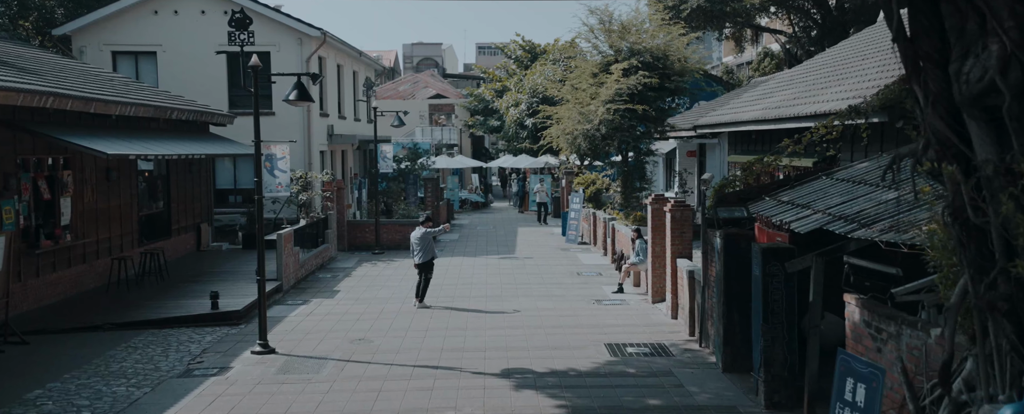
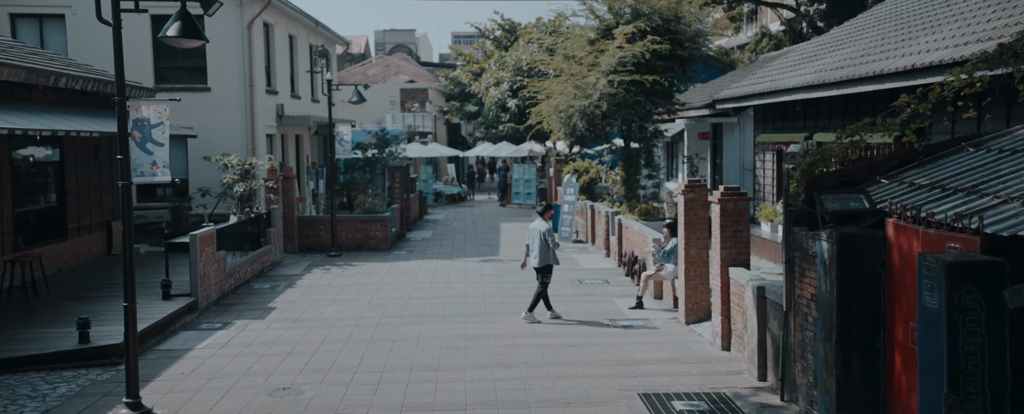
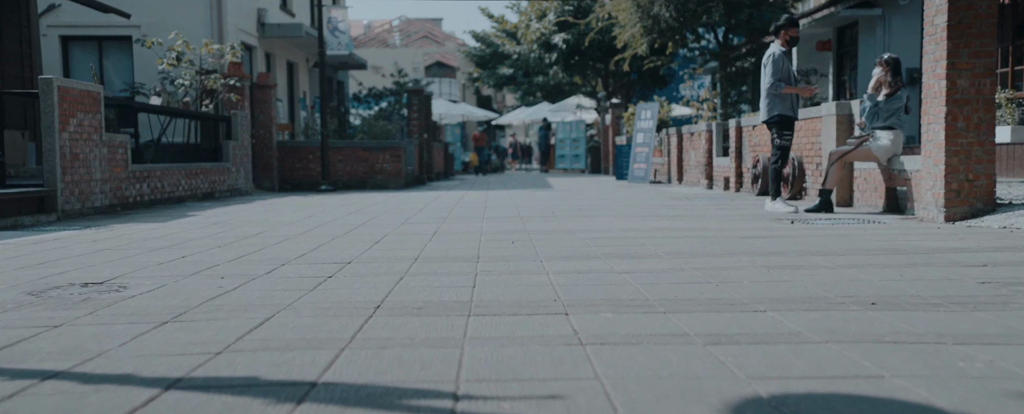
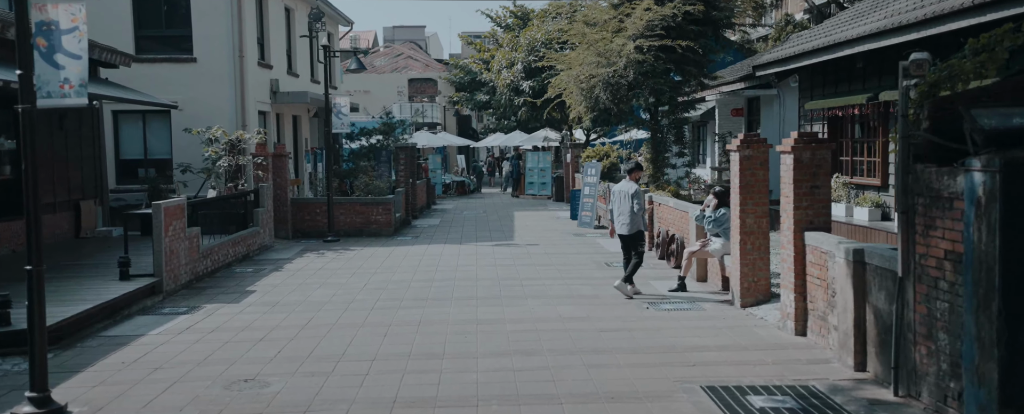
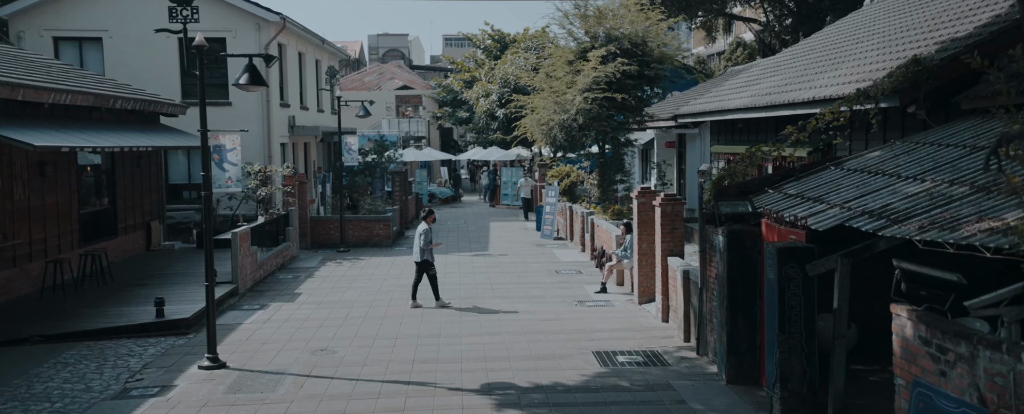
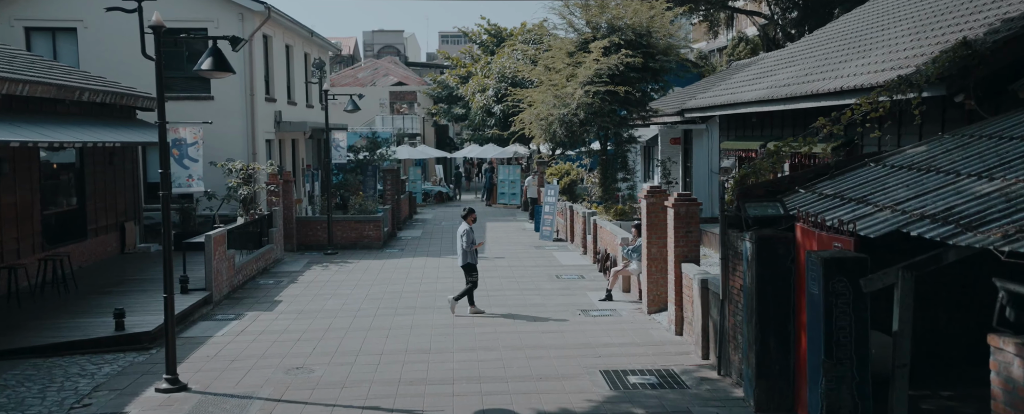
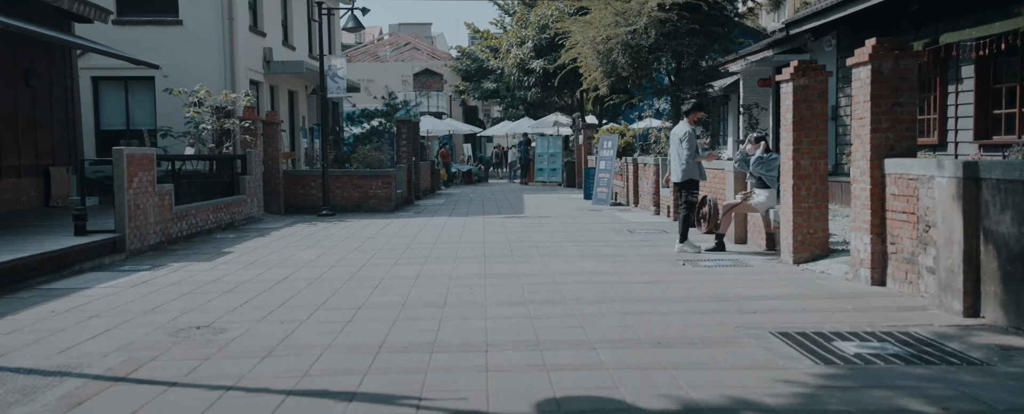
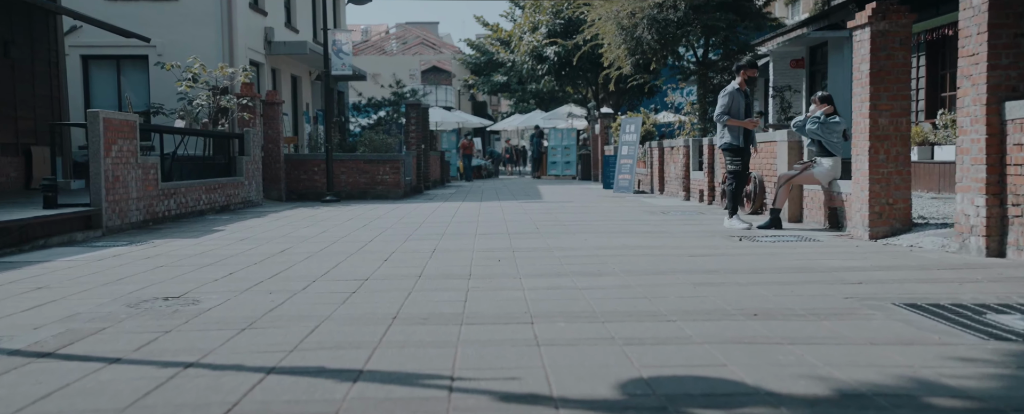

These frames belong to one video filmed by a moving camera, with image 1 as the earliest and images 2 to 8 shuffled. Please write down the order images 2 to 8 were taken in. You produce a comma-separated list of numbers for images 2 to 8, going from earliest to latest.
5, 6, 2, 4, 7, 8, 3
